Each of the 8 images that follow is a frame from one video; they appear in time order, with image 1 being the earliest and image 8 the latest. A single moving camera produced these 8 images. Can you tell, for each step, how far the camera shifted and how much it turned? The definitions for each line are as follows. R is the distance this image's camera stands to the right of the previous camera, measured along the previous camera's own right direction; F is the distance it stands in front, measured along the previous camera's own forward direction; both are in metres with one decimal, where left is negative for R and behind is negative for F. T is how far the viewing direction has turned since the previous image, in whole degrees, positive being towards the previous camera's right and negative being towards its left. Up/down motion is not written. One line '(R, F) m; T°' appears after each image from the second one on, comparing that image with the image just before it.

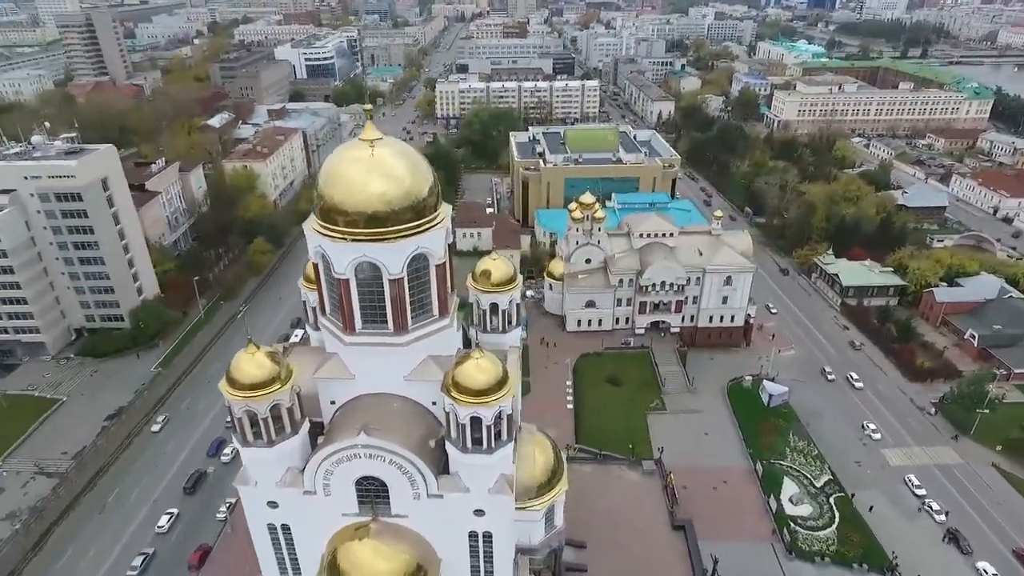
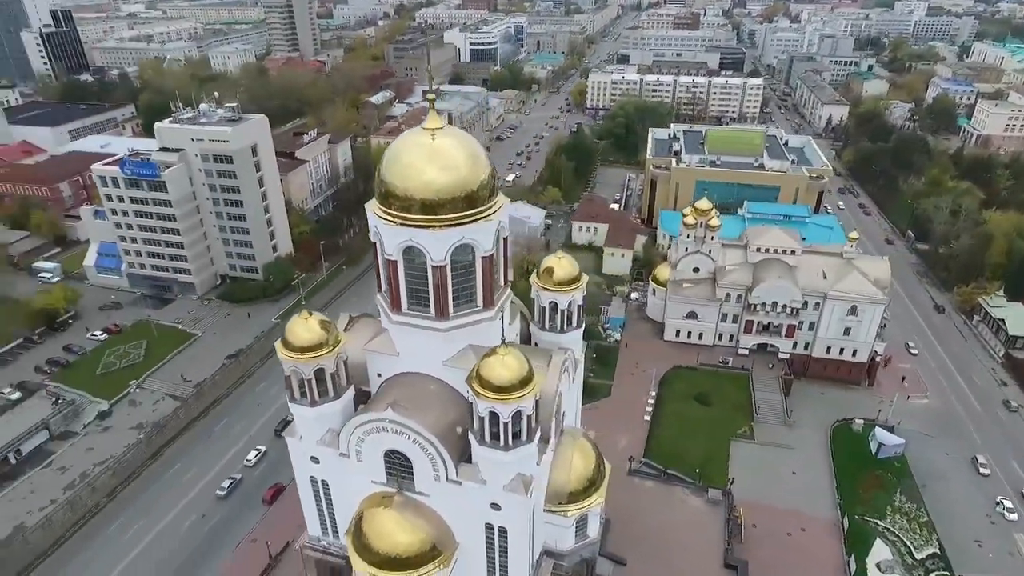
(+3.3, +0.6) m; -13°
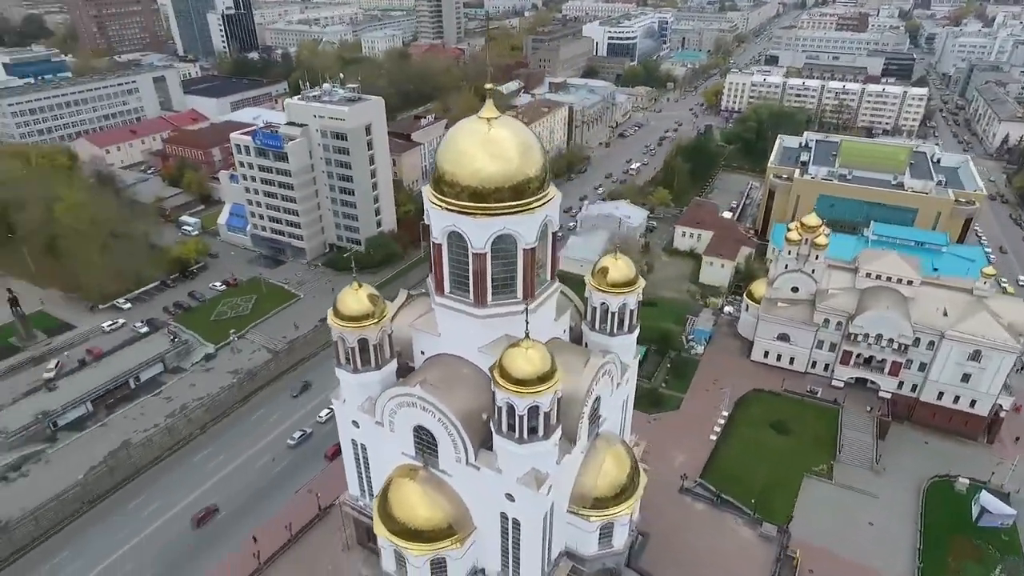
(+2.8, +0.3) m; -11°
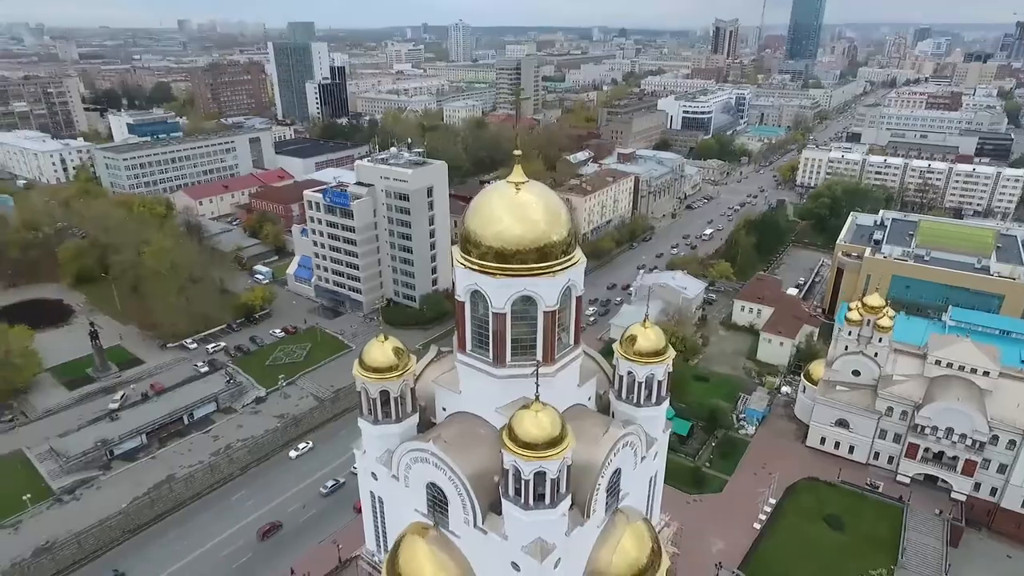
(+1.7, 0.0) m; -7°
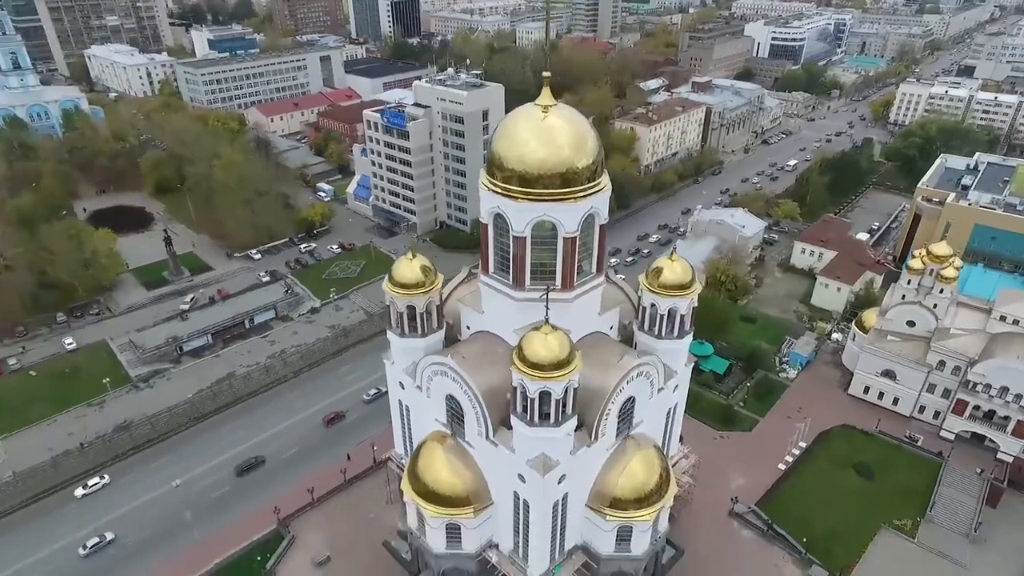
(+1.7, -0.3) m; -6°
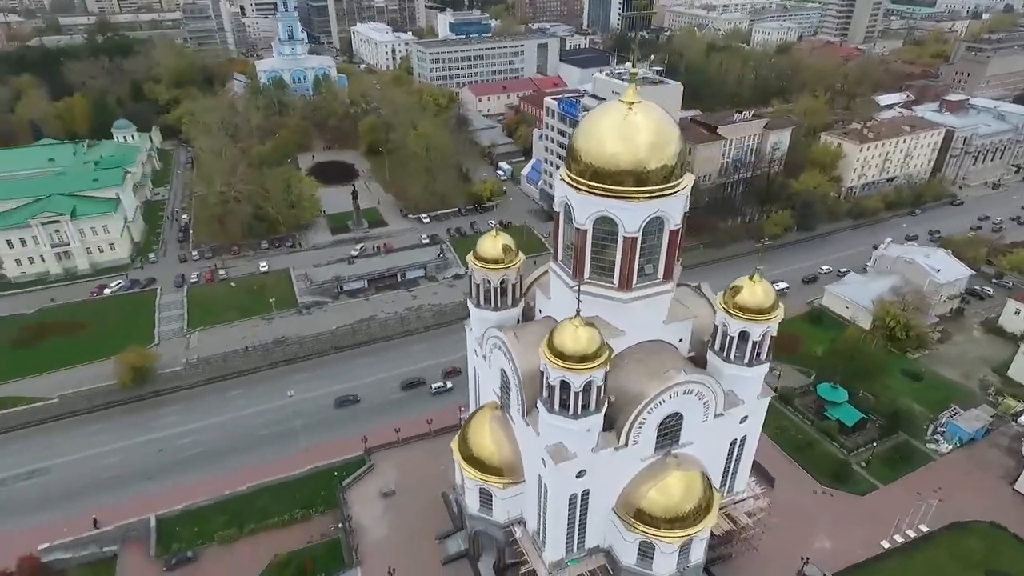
(+5.2, +0.1) m; -18°
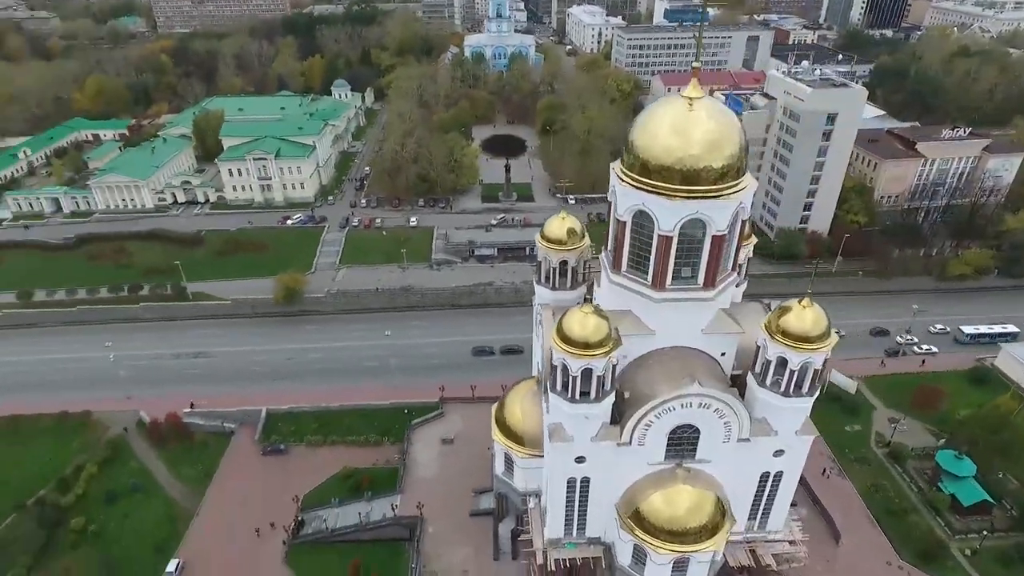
(+5.7, 0.0) m; -18°
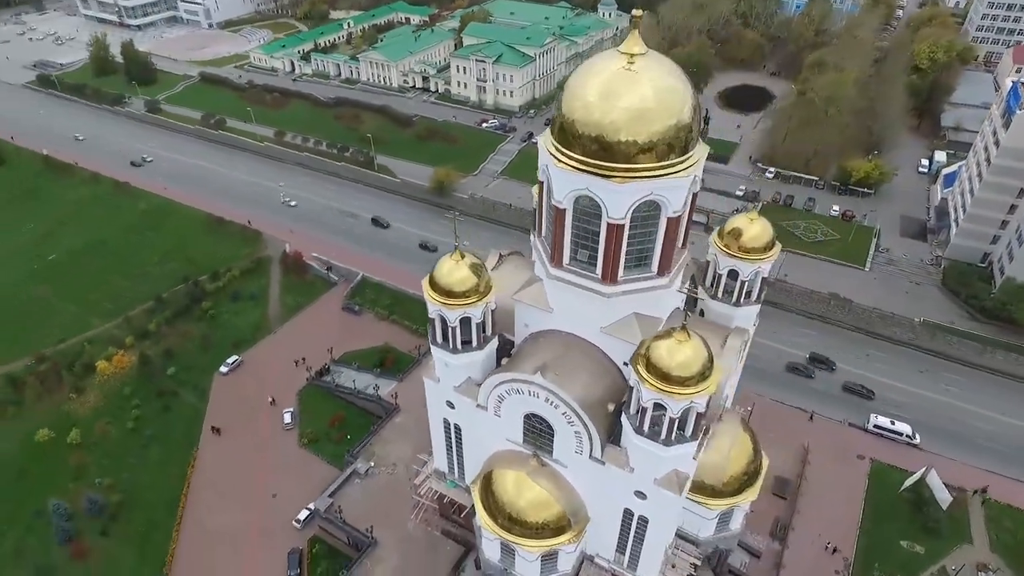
(+12.4, +3.8) m; -26°
